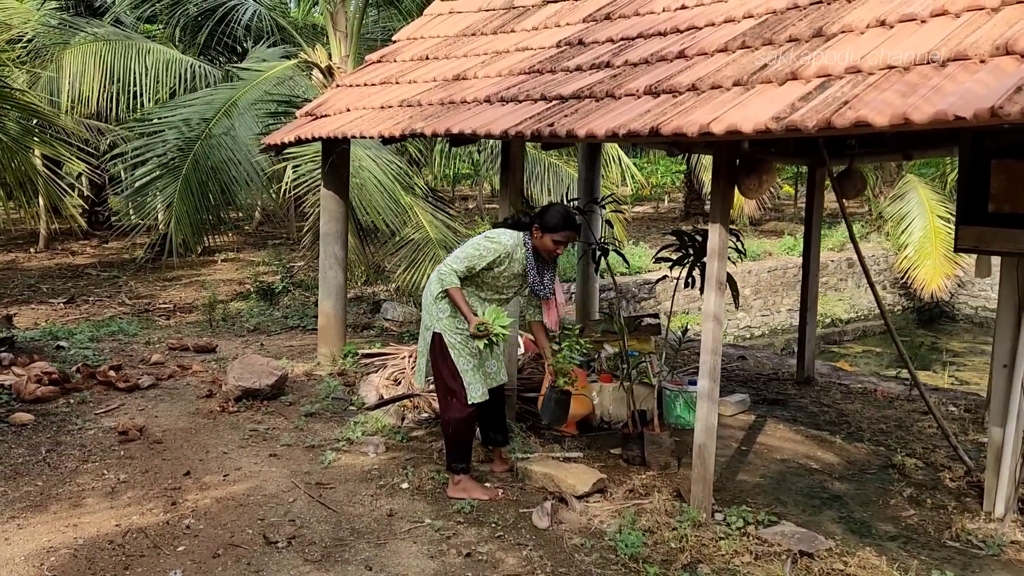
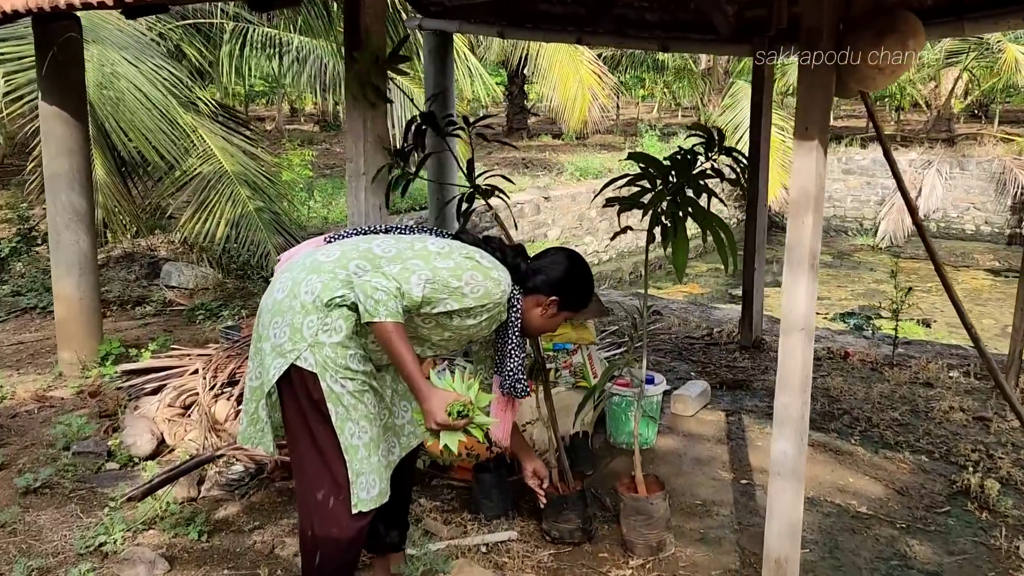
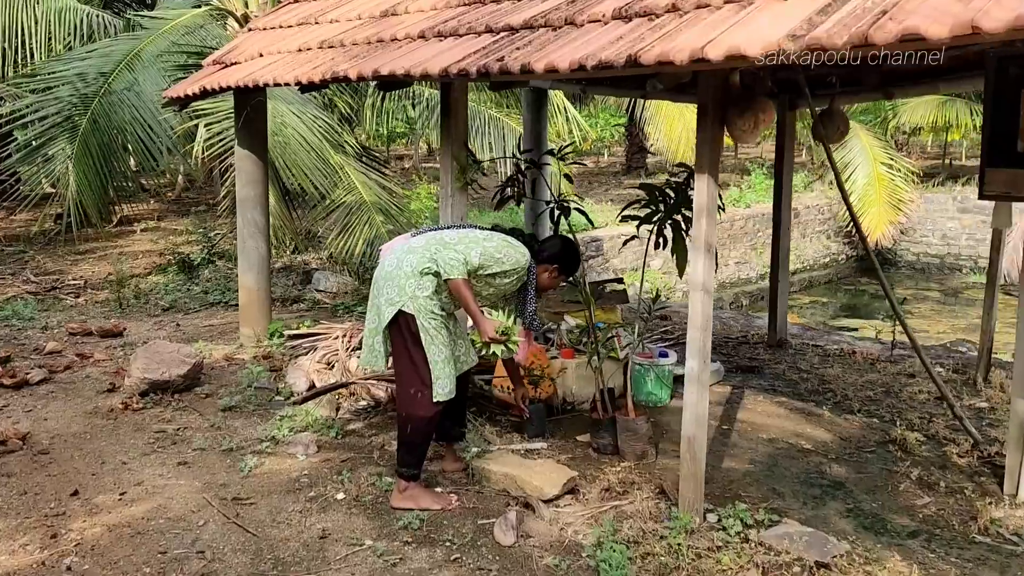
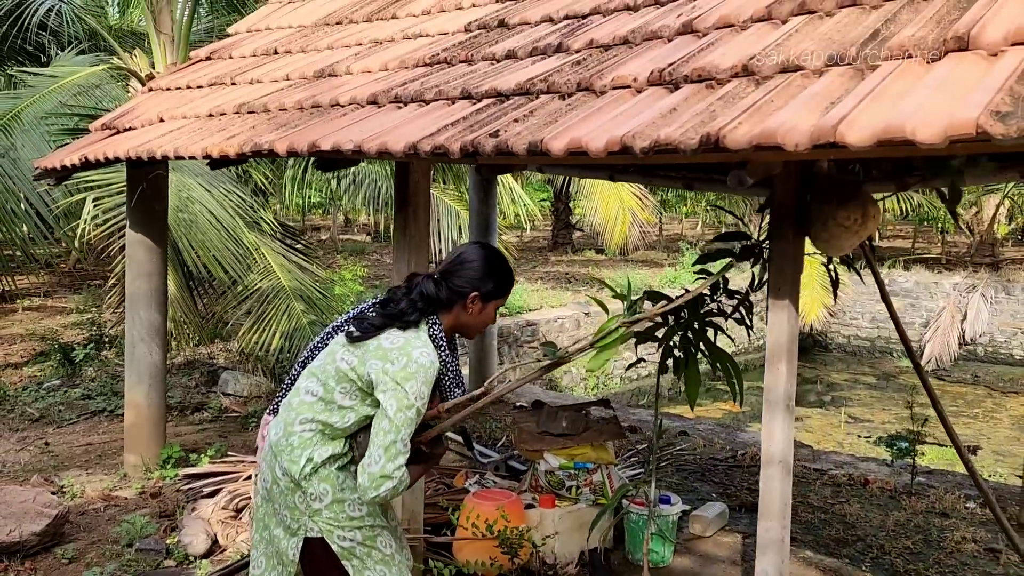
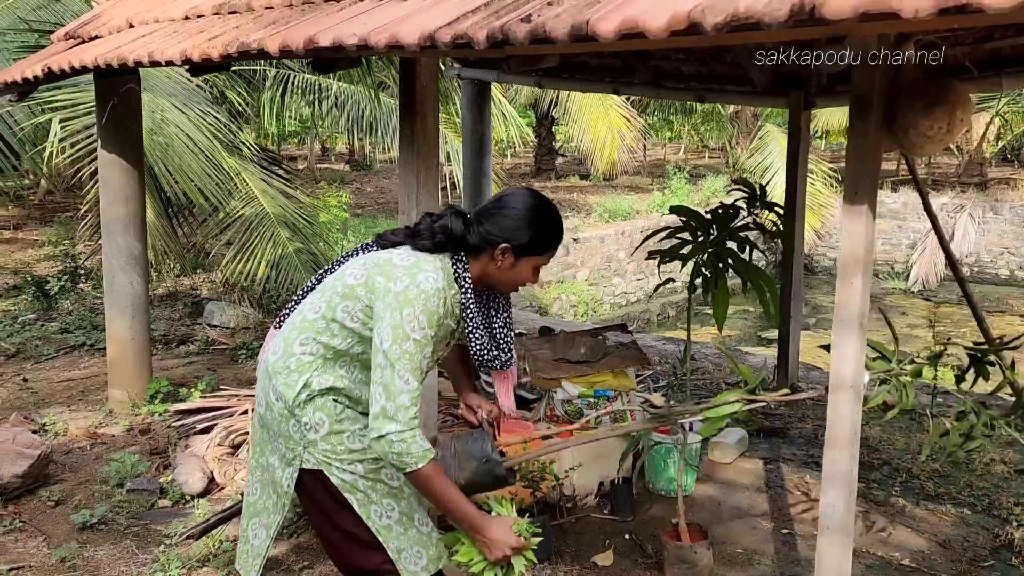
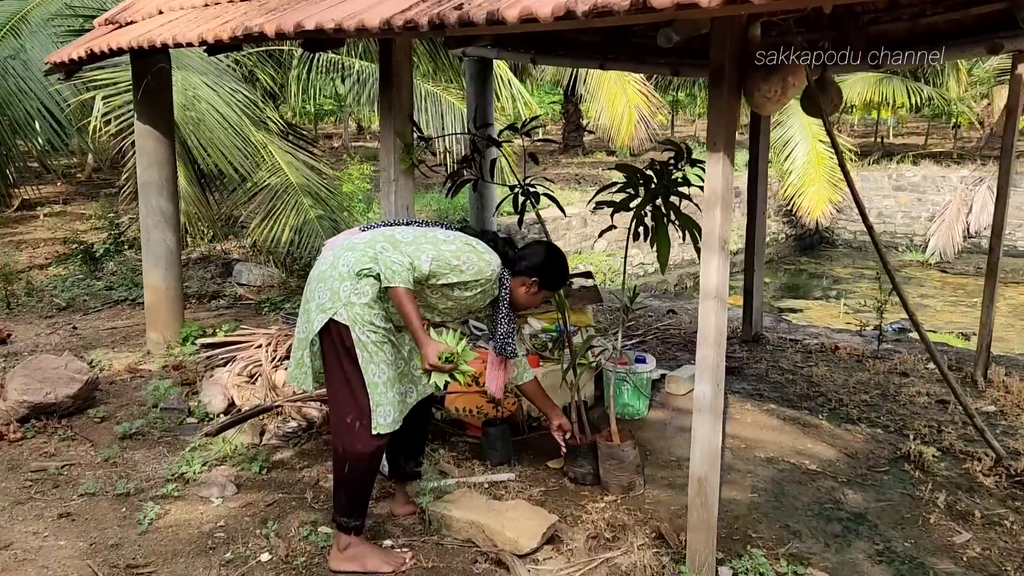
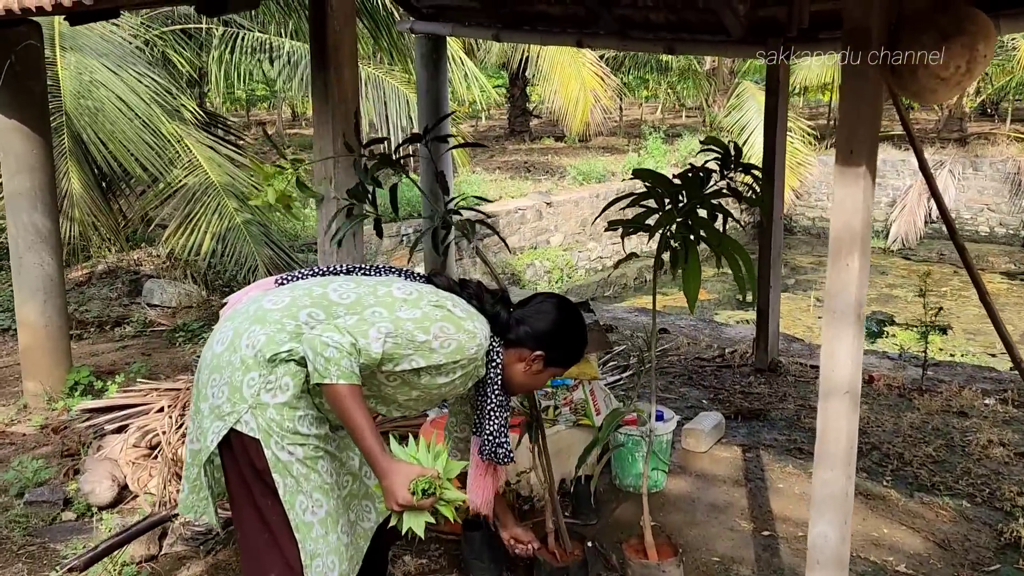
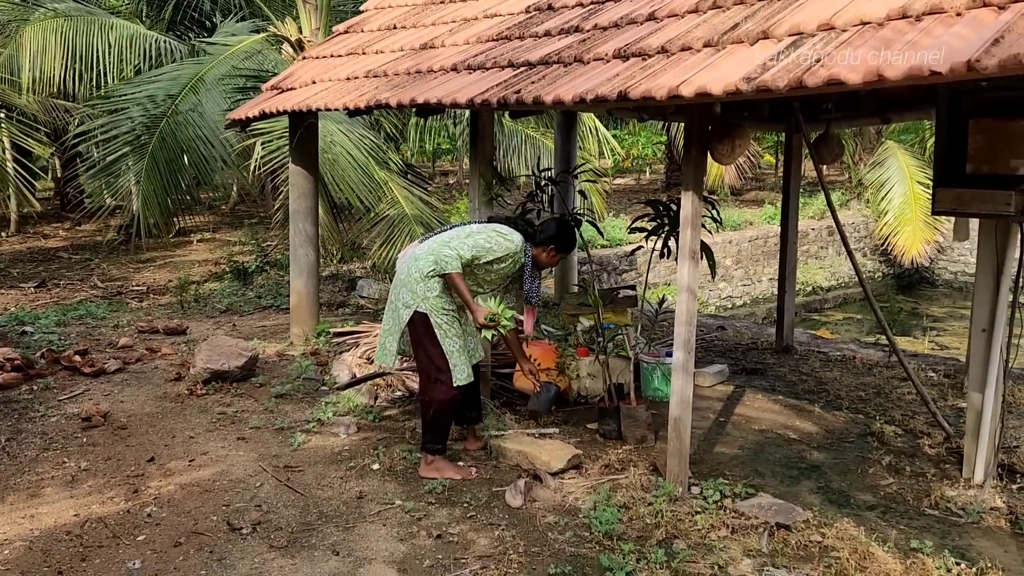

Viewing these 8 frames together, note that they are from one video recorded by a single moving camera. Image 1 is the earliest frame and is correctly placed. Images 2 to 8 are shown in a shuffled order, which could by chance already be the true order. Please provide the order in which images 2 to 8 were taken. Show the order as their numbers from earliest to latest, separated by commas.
8, 3, 6, 2, 7, 5, 4
